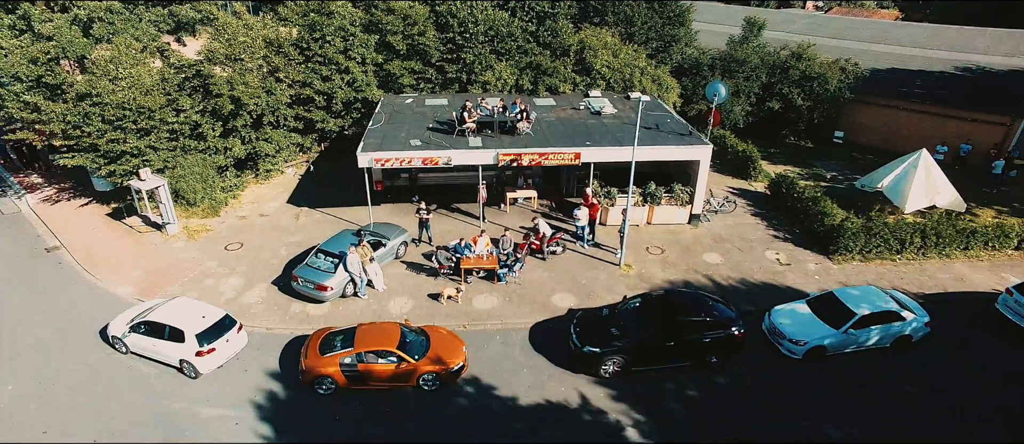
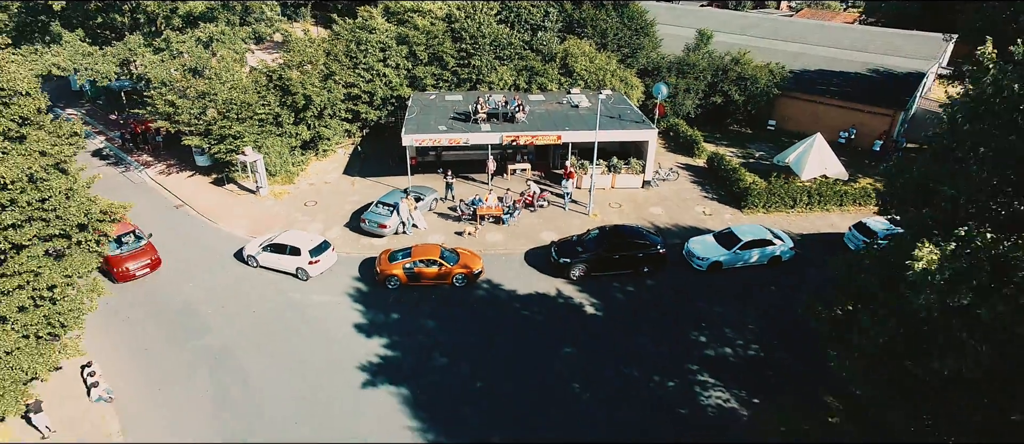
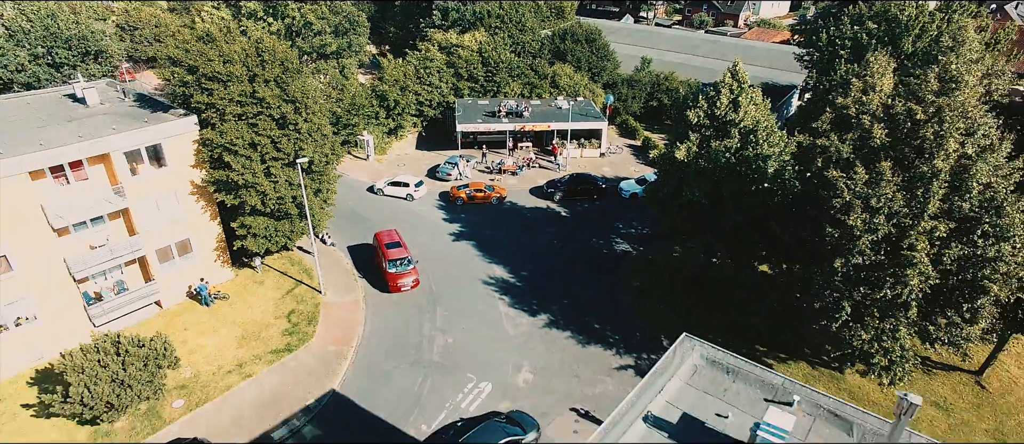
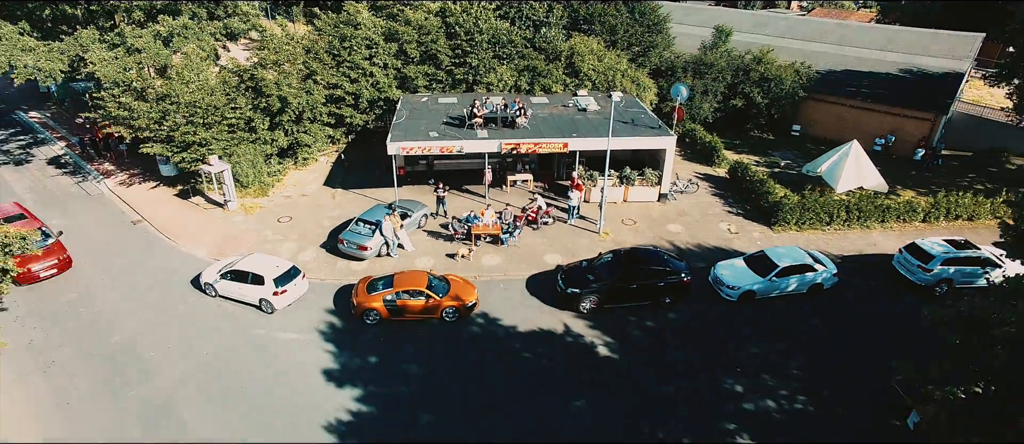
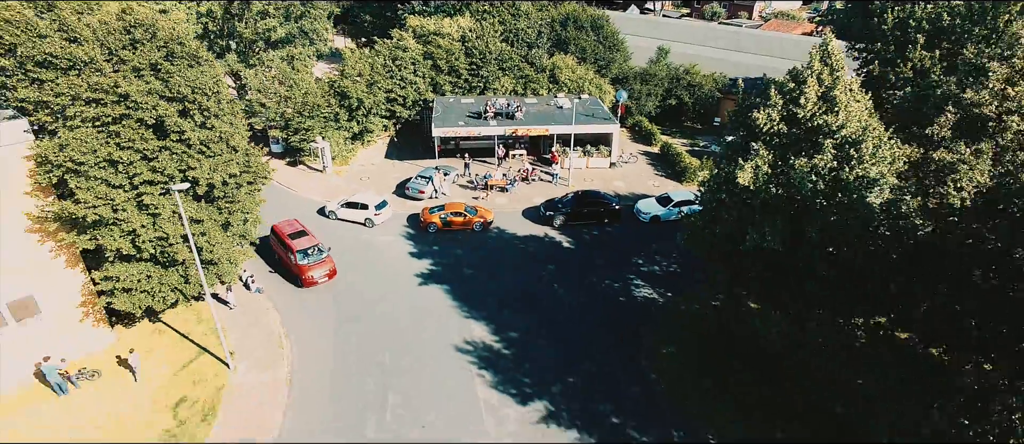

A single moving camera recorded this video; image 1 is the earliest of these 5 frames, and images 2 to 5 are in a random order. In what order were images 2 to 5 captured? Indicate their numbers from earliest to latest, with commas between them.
4, 2, 5, 3
